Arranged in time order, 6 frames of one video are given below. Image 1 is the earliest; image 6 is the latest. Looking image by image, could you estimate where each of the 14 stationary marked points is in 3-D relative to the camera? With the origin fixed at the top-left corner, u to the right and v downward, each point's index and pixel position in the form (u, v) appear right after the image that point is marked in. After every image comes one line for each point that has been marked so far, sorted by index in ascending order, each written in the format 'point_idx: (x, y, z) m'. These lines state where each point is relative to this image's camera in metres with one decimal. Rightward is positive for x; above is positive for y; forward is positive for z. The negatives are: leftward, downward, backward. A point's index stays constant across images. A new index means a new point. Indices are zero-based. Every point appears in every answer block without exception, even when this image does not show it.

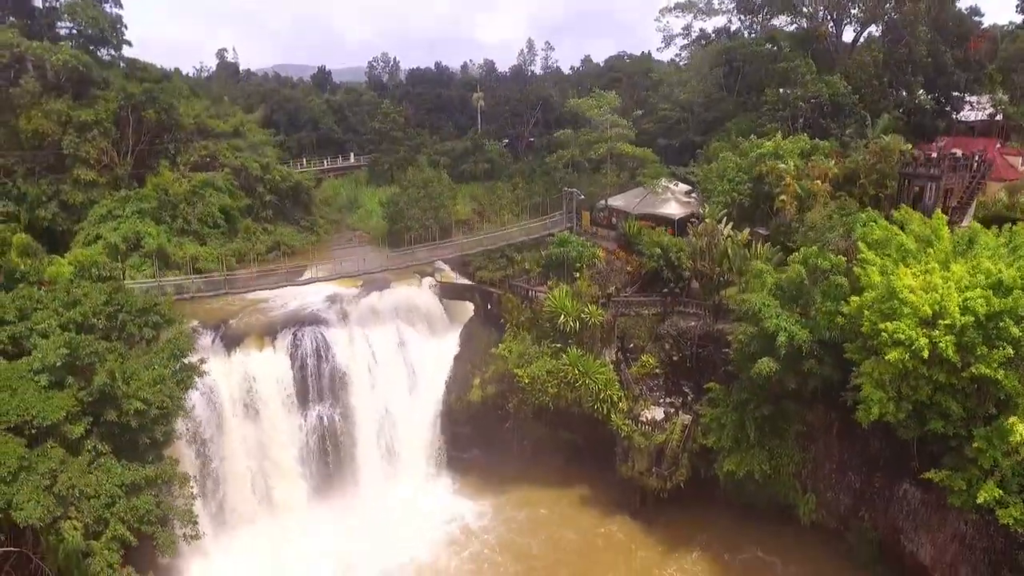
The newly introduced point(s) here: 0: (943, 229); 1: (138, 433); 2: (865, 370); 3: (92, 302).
0: (+11.0, +1.5, +19.0) m
1: (-8.8, -3.4, +17.4) m
2: (+8.9, -2.0, +18.8) m
3: (-10.0, -0.4, +17.8) m
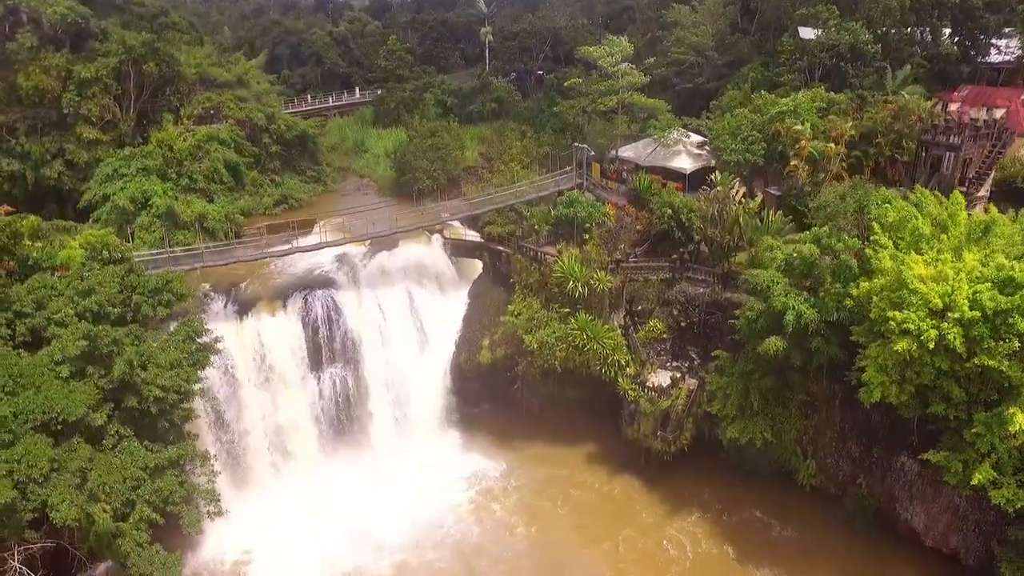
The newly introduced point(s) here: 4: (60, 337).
0: (+11.3, +1.9, +18.8) m
1: (-8.6, -3.1, +18.0) m
2: (+9.1, -1.7, +19.0) m
3: (-9.7, -0.1, +17.9) m
4: (-10.2, -1.1, +16.8) m
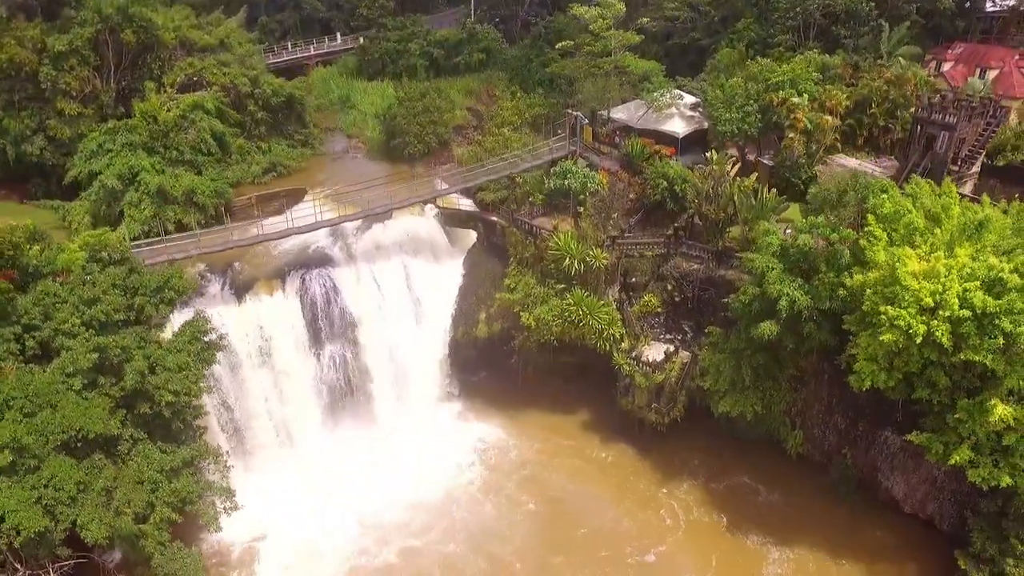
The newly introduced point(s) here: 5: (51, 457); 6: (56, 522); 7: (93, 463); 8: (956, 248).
0: (+11.3, +2.1, +19.1) m
1: (-8.4, -3.2, +18.3) m
2: (+9.2, -1.4, +19.7) m
3: (-9.7, -0.2, +18.0) m
4: (-10.0, -1.4, +16.9) m
5: (-9.3, -3.5, +15.1) m
6: (-8.9, -4.6, +14.5) m
7: (-8.9, -3.8, +15.8) m
8: (+11.1, +1.0, +18.7) m
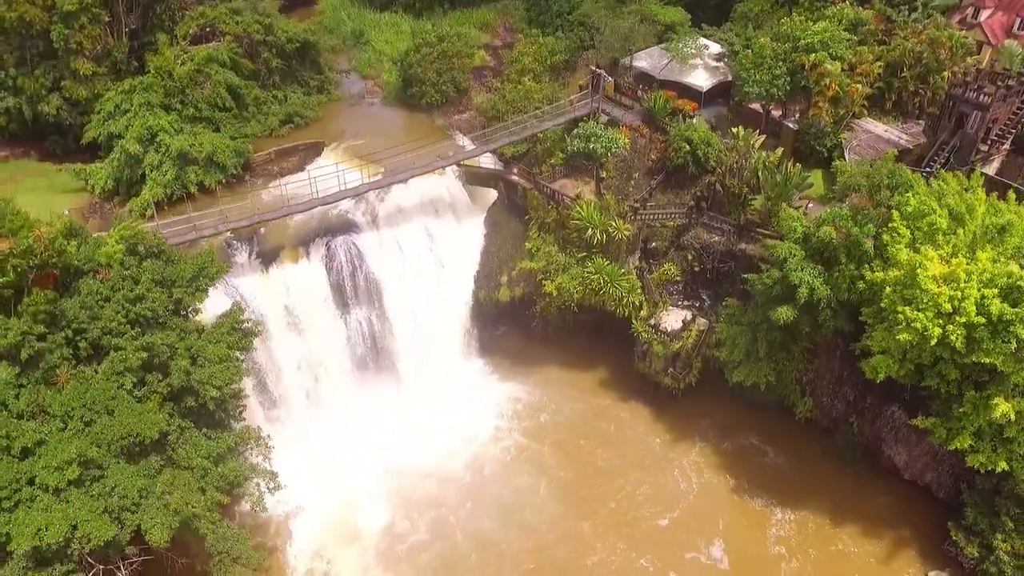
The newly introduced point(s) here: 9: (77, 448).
0: (+12.1, +2.1, +19.2) m
1: (-7.7, -3.1, +19.3) m
2: (+9.9, -1.3, +20.3) m
3: (-8.9, -0.2, +18.5) m
4: (-9.3, -1.5, +17.6) m
5: (-8.6, -3.9, +16.1) m
6: (-8.3, -5.0, +15.8) m
7: (-8.2, -4.1, +16.9) m
8: (+11.9, +1.0, +18.9) m
9: (-9.0, -3.4, +15.4) m
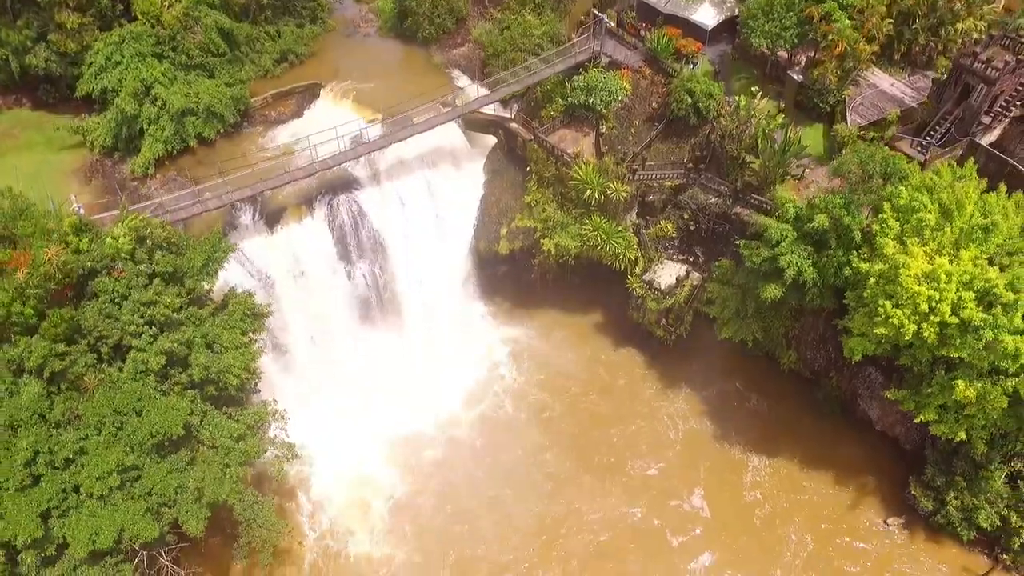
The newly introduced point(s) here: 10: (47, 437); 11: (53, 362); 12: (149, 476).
0: (+12.0, +2.2, +19.6) m
1: (-7.8, -2.9, +20.8) m
2: (+9.8, -0.9, +21.3) m
3: (-9.0, -0.2, +19.4) m
4: (-9.4, -1.6, +18.8) m
5: (-8.7, -4.2, +17.8) m
6: (-8.4, -5.4, +17.7) m
7: (-8.3, -4.3, +18.5) m
8: (+11.8, +1.1, +19.5) m
9: (-9.1, -3.9, +17.0) m
10: (-10.5, -3.4, +16.8) m
11: (-10.7, -1.7, +17.4) m
12: (-8.6, -4.3, +17.5) m
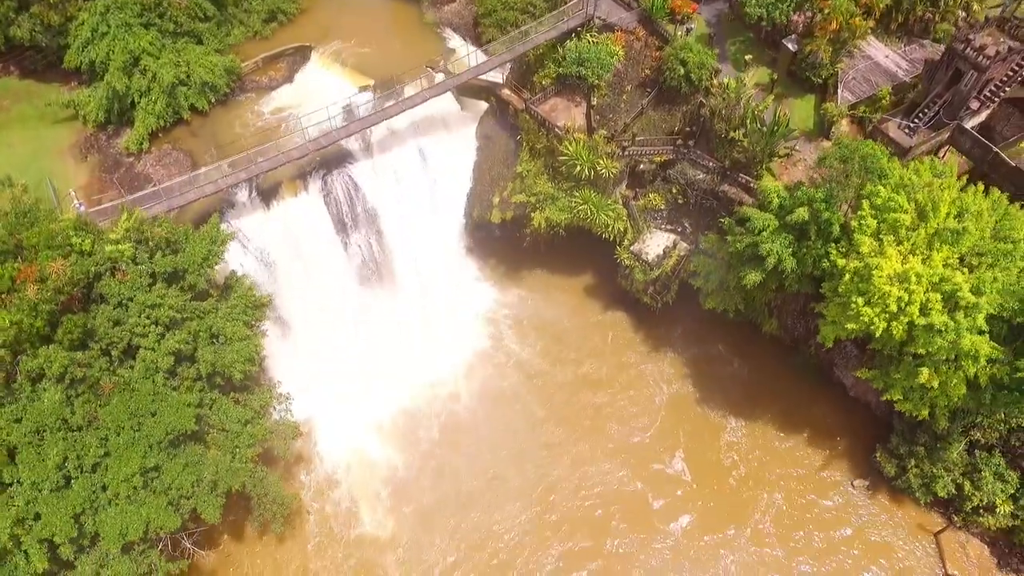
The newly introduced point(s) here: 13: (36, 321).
0: (+11.7, +2.2, +20.1) m
1: (-8.1, -2.7, +22.0) m
2: (+9.5, -0.6, +22.2) m
3: (-9.3, -0.2, +20.3) m
4: (-9.7, -1.7, +19.9) m
5: (-9.0, -4.4, +19.3) m
6: (-8.7, -5.7, +19.3) m
7: (-8.6, -4.4, +20.0) m
8: (+11.5, +1.1, +20.2) m
9: (-9.4, -4.2, +18.4) m
10: (-10.8, -3.7, +18.2) m
11: (-11.1, -2.0, +18.6) m
12: (-8.9, -4.6, +19.1) m
13: (-11.7, -0.8, +18.3) m
